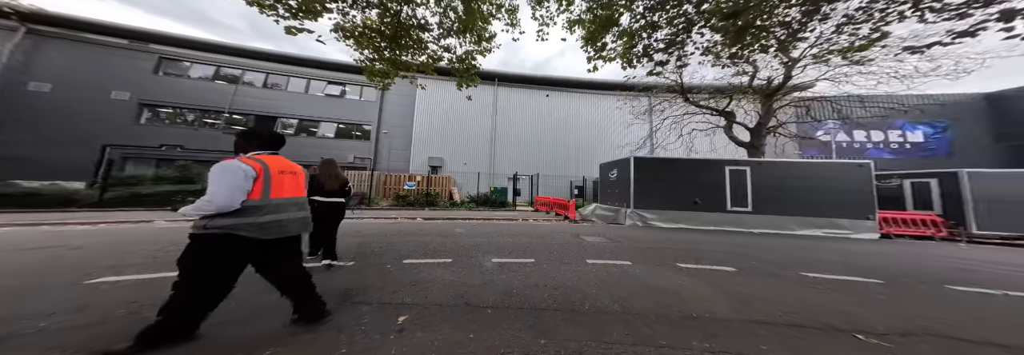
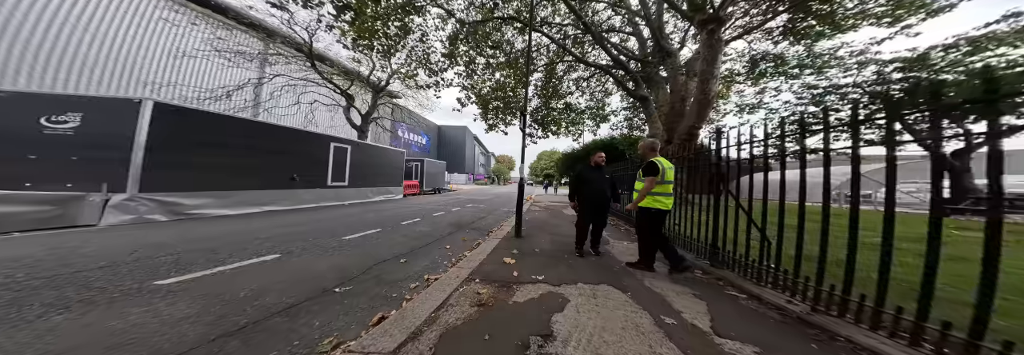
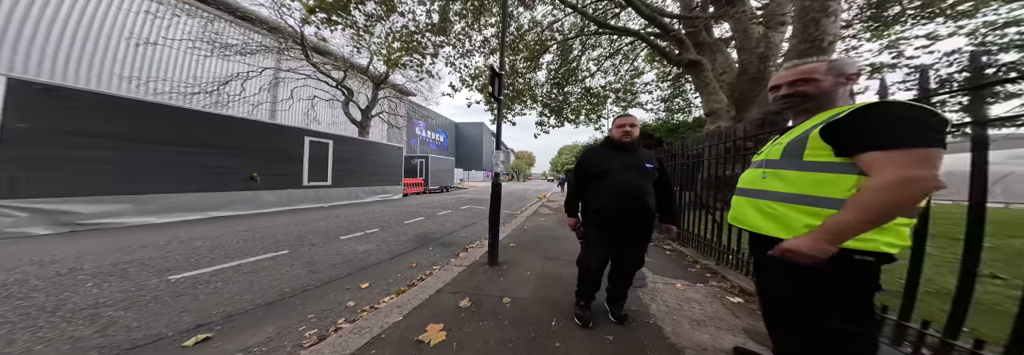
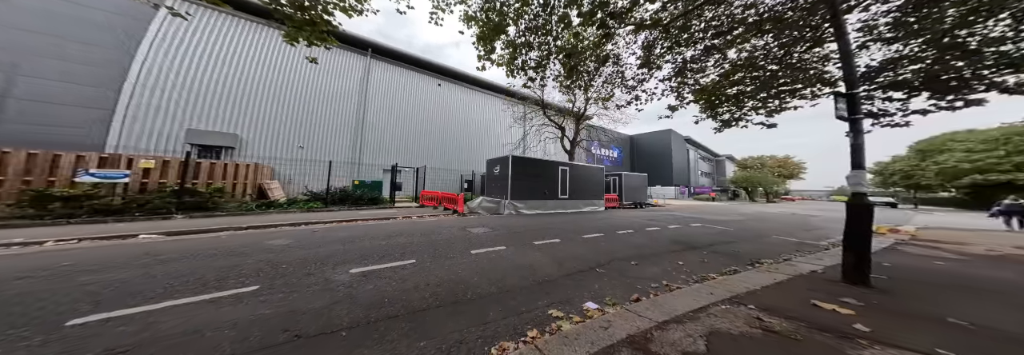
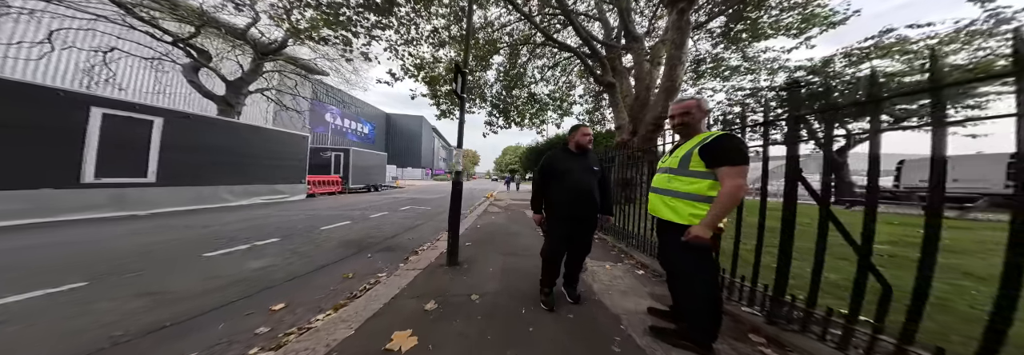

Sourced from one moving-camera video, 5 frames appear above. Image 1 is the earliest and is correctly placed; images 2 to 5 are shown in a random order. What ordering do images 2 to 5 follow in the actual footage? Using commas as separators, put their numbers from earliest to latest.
4, 2, 5, 3
